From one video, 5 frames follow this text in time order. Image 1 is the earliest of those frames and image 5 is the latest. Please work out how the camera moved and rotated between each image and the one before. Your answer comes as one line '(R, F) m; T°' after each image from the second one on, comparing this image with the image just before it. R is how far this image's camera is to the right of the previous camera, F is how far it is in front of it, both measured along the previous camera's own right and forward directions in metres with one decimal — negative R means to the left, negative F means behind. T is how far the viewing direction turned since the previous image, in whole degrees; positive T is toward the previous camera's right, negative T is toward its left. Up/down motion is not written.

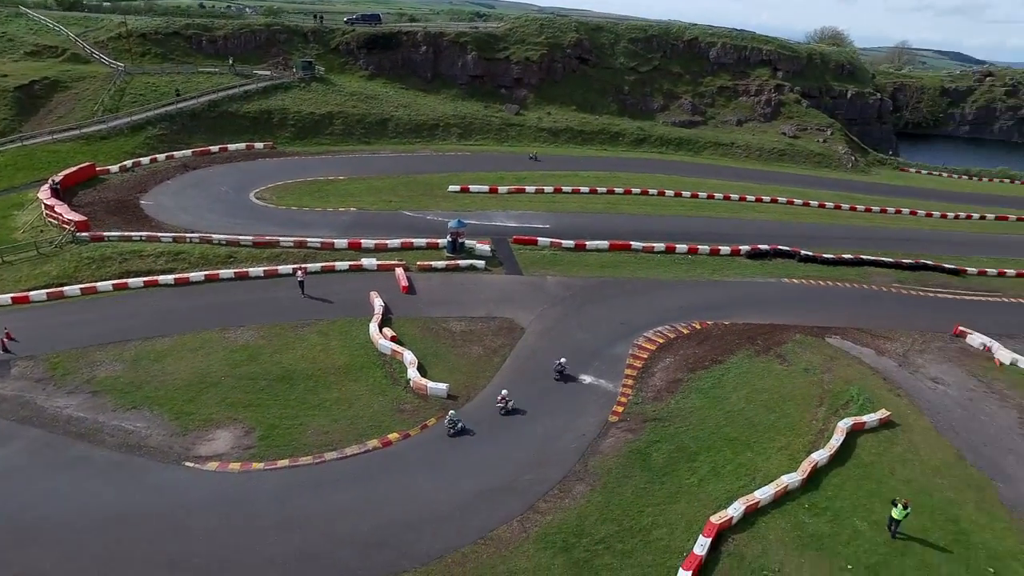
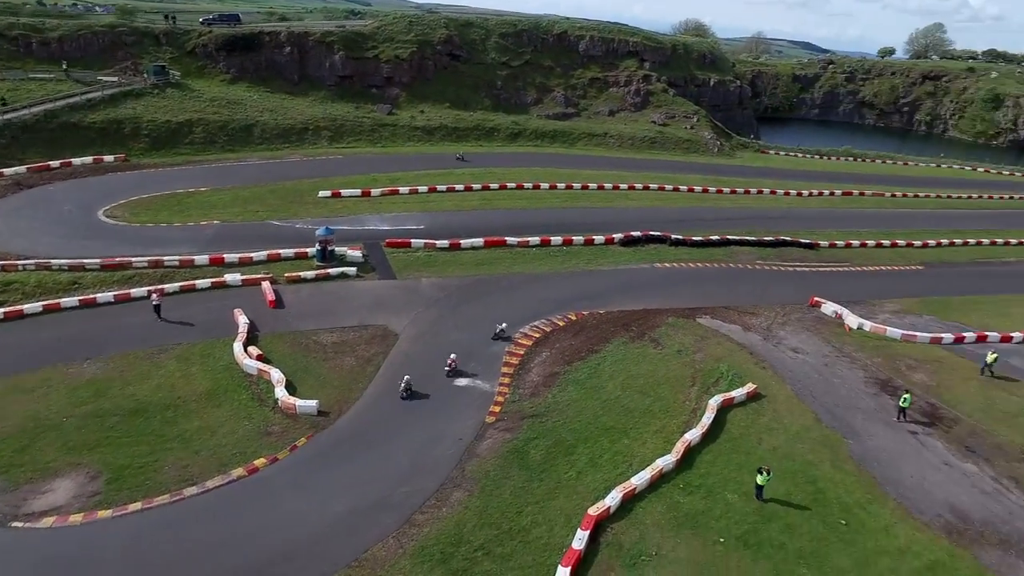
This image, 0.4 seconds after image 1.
(+0.8, +0.3) m; +8°
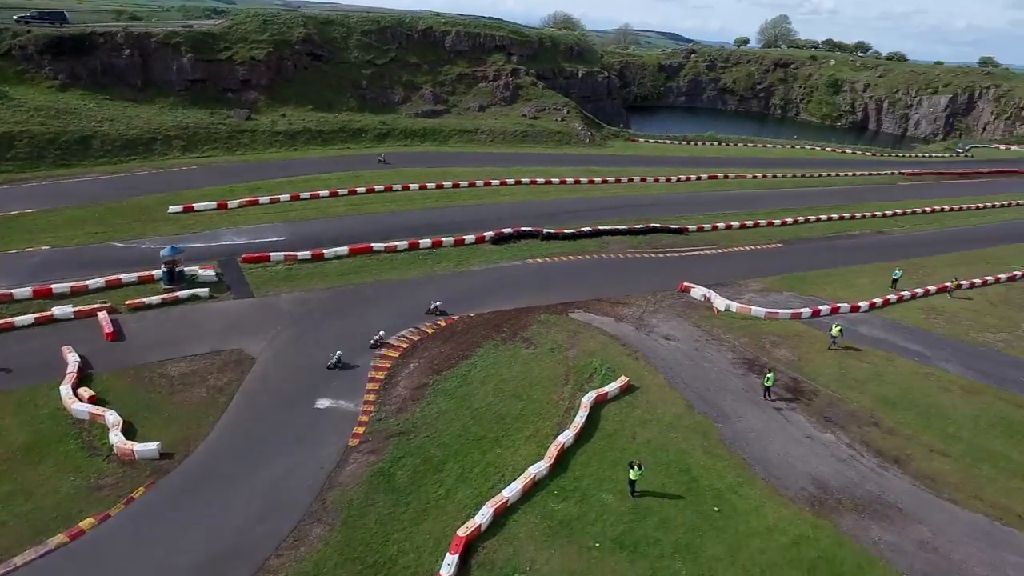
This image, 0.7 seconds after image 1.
(+0.9, +0.7) m; +8°
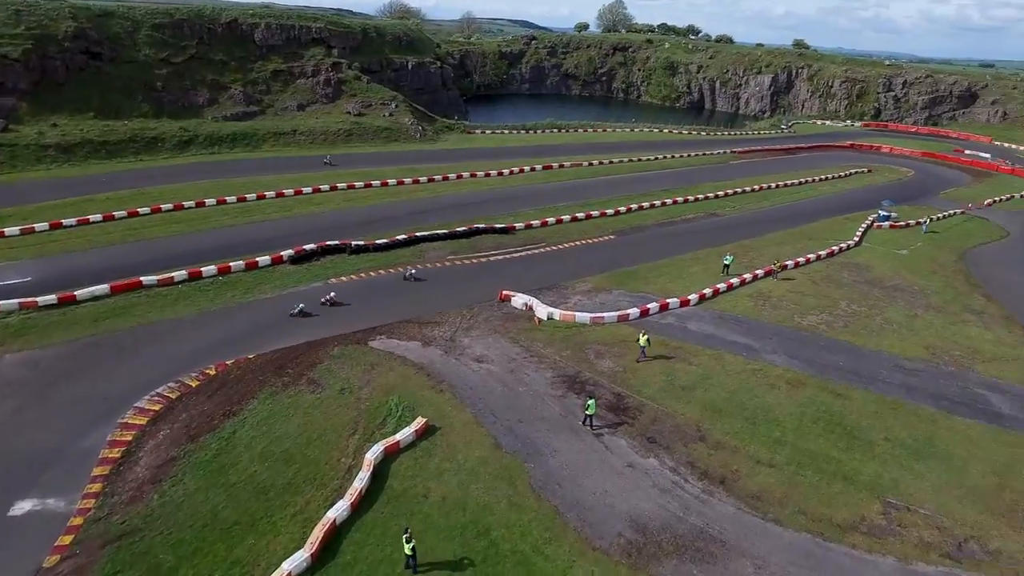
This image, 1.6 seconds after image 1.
(+2.6, +2.6) m; +10°
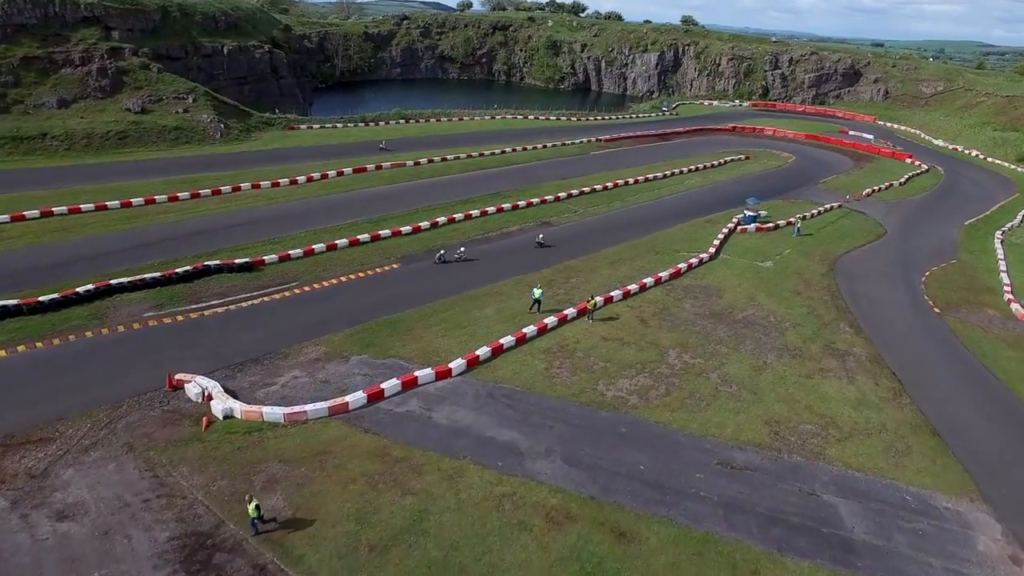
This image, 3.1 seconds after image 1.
(+6.1, +7.0) m; +5°
